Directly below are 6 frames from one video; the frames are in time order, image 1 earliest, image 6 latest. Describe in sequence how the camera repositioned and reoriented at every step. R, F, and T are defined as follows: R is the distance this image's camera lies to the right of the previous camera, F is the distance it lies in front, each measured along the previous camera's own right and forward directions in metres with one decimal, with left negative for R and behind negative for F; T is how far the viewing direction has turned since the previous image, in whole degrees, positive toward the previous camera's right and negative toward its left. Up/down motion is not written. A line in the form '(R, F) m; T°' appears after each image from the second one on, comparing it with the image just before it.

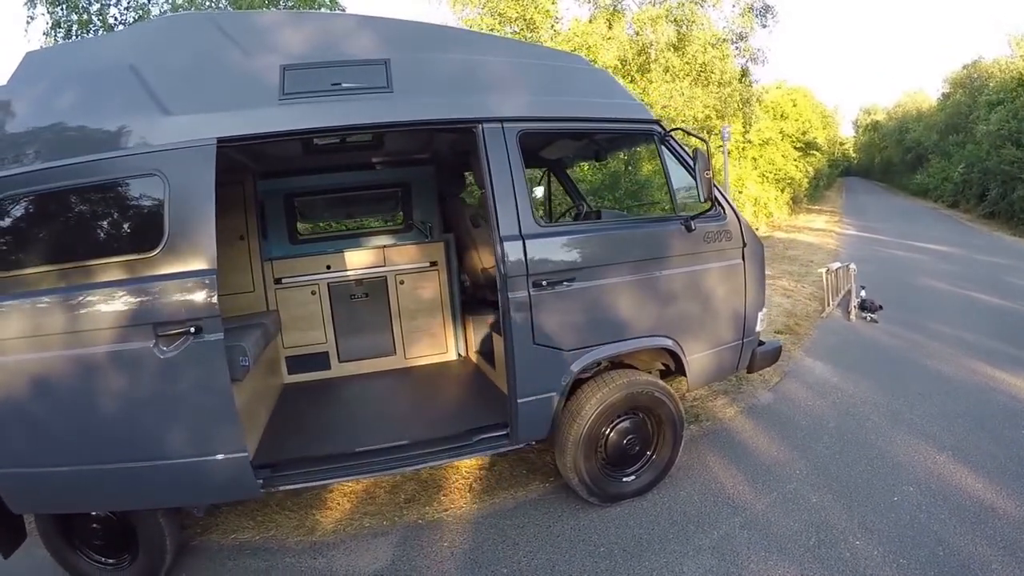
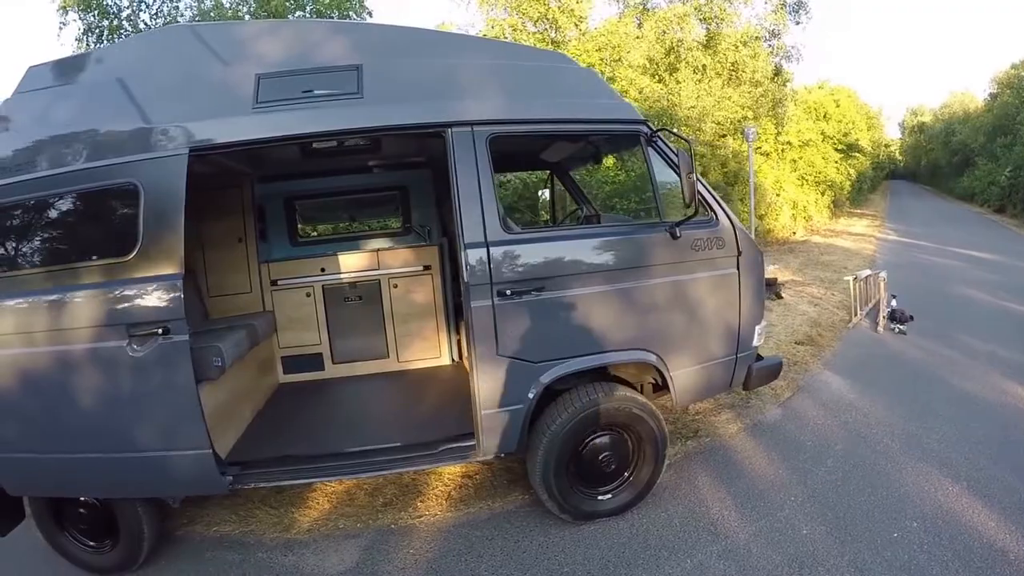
(+0.4, +0.1) m; -5°
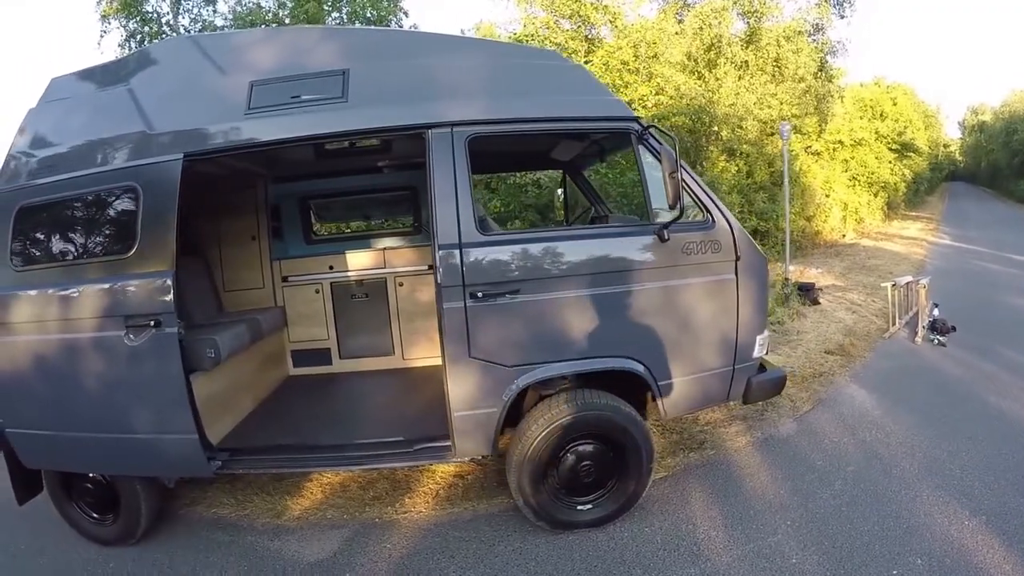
(+0.4, 0.0) m; -6°
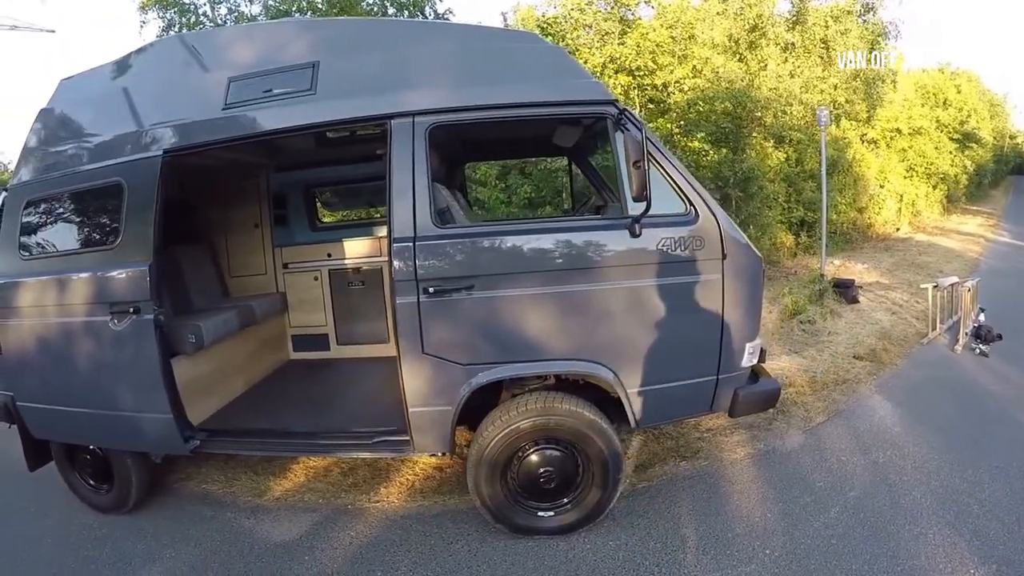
(+0.6, +0.1) m; -7°
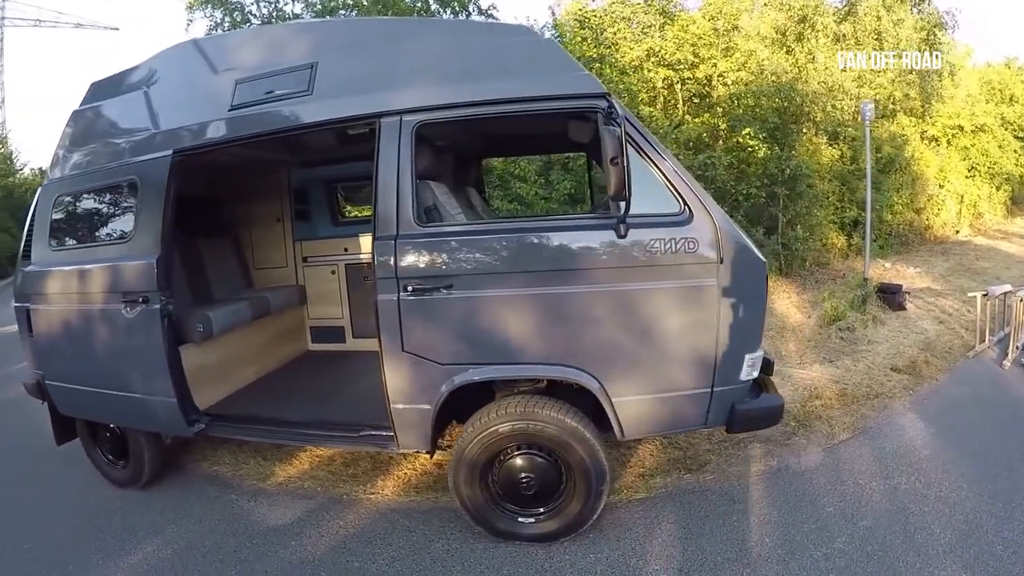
(+0.4, 0.0) m; -6°
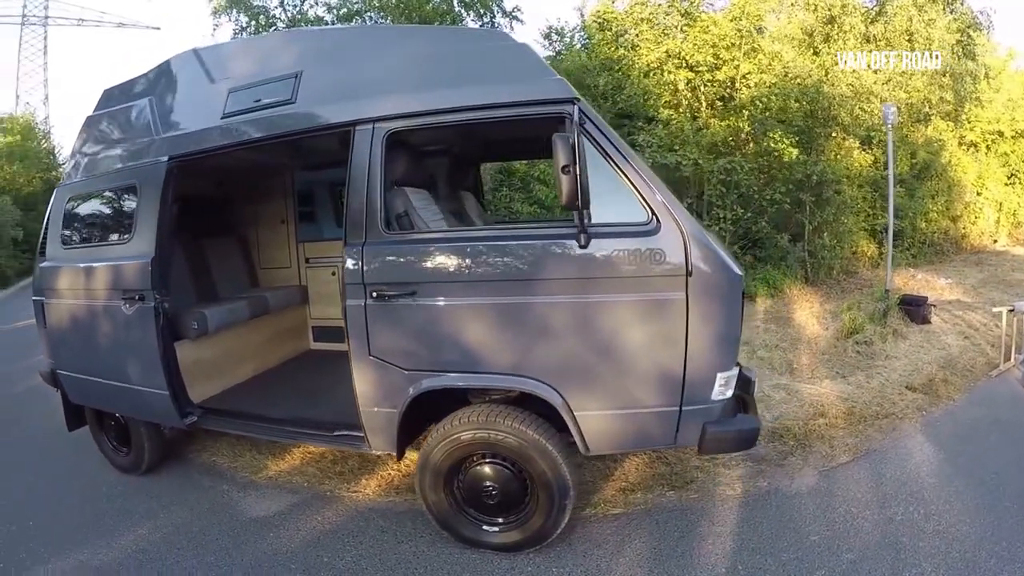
(+0.4, 0.0) m; -5°
